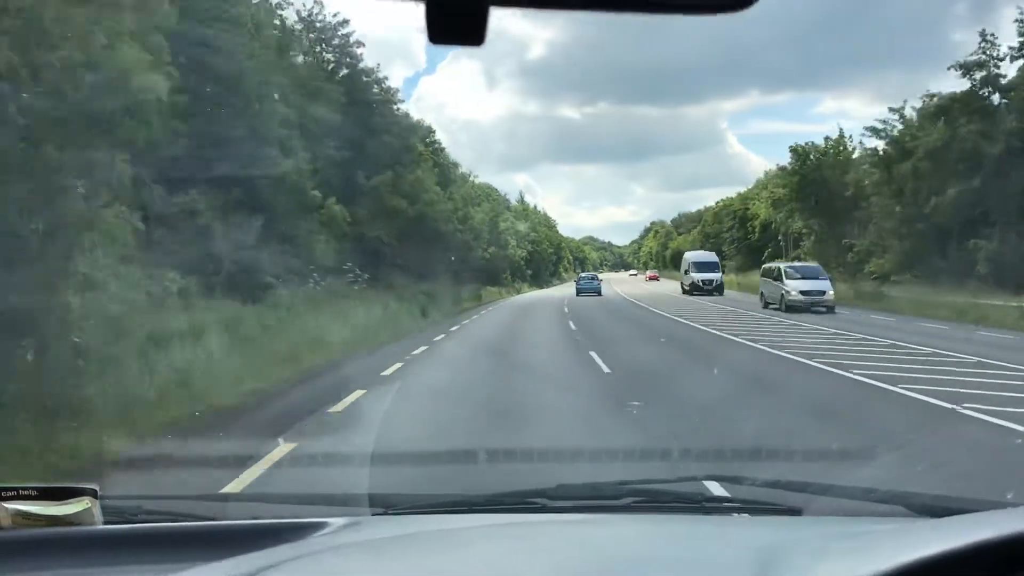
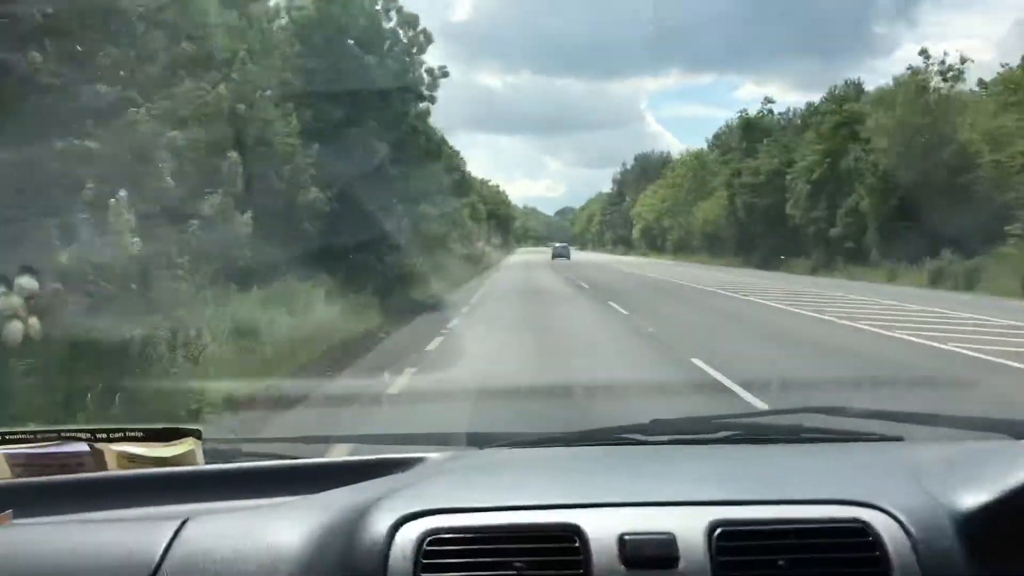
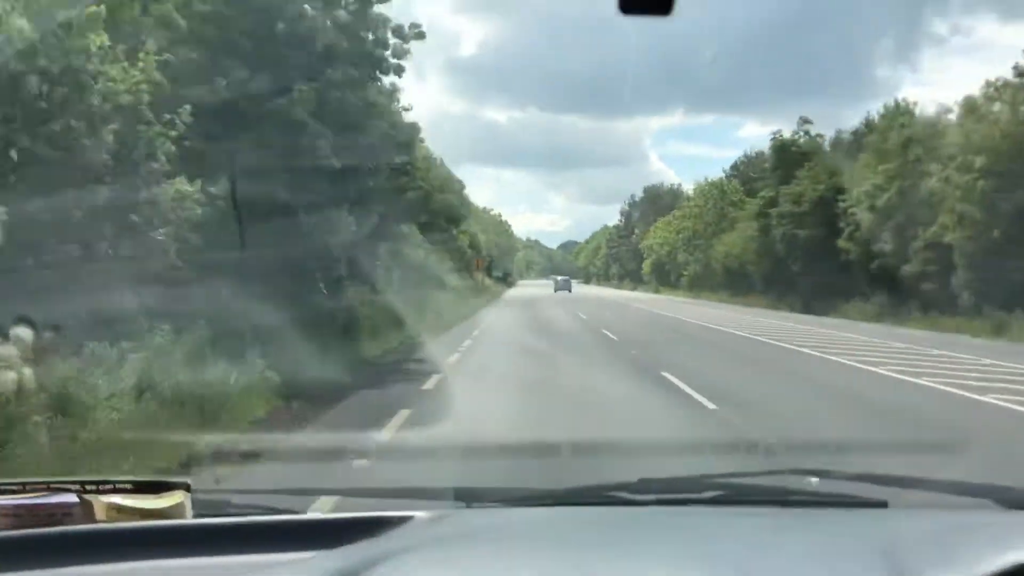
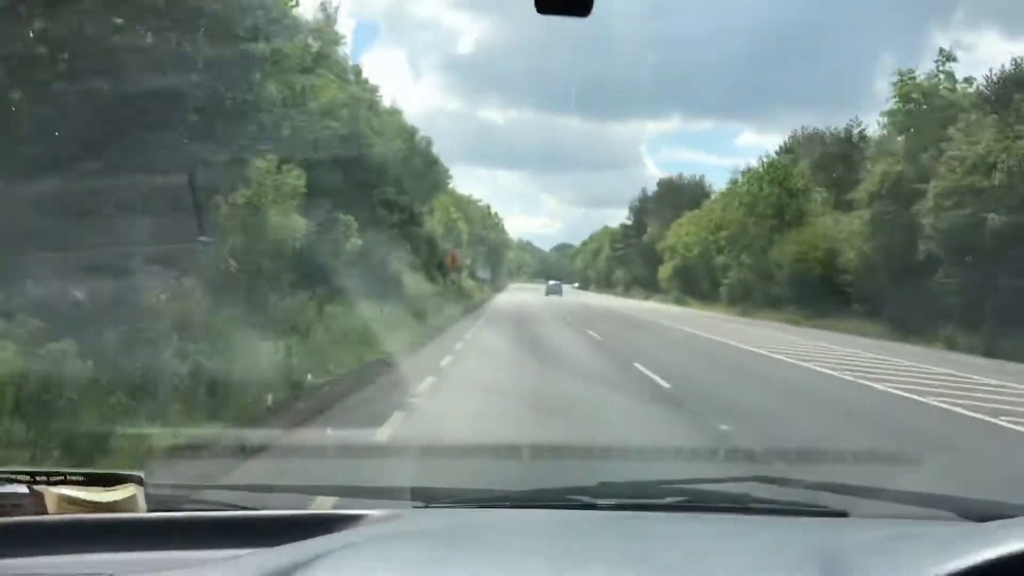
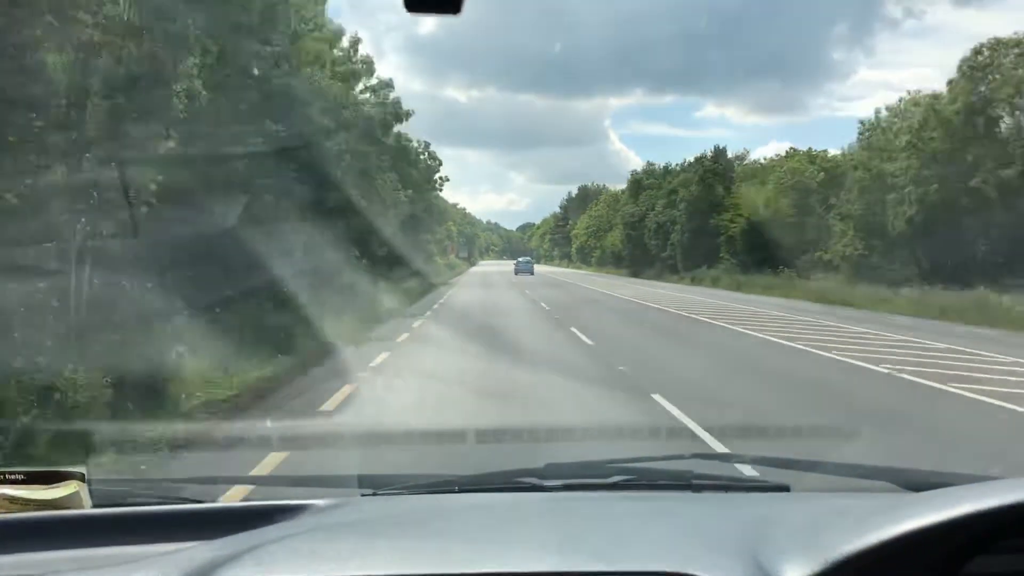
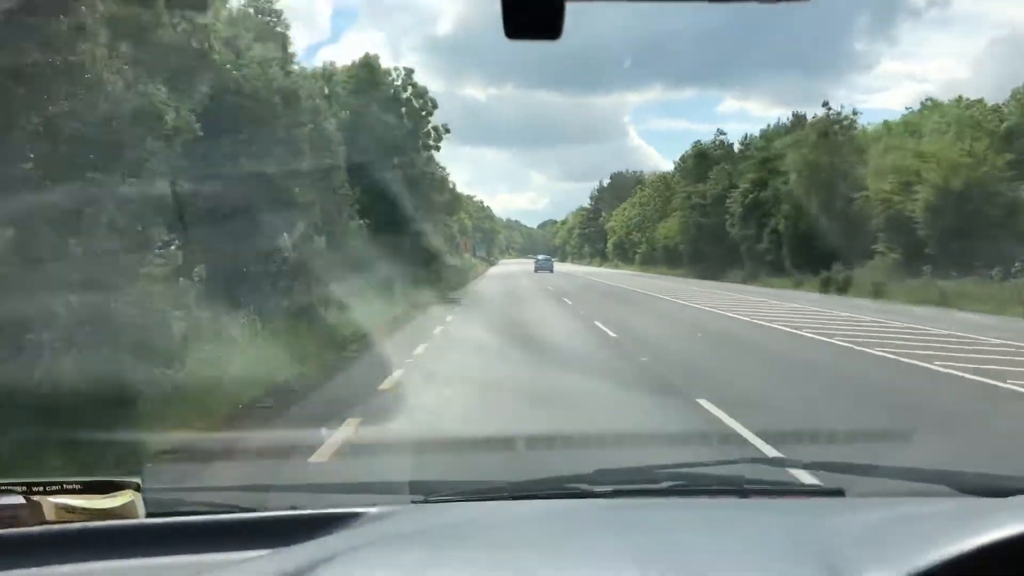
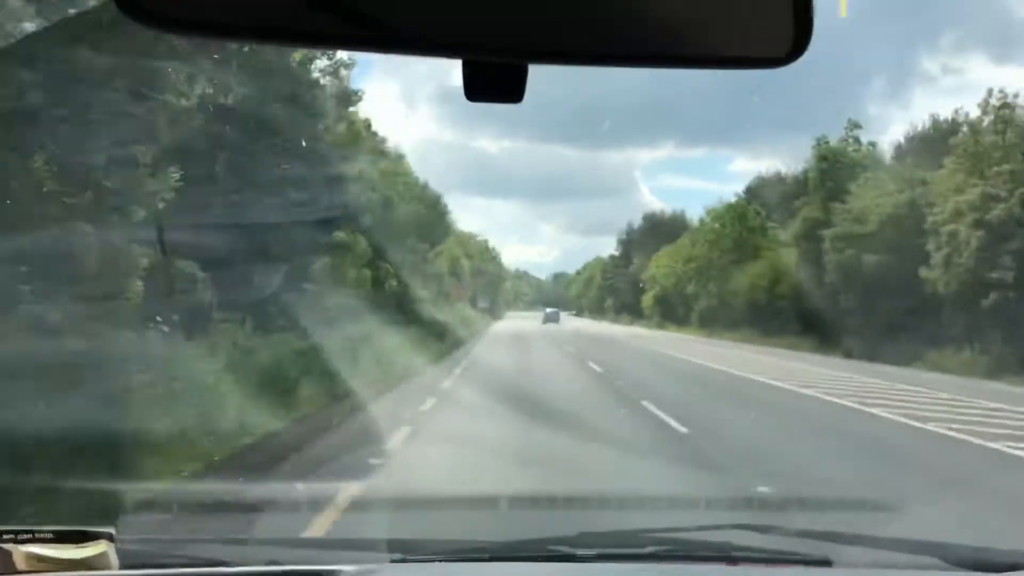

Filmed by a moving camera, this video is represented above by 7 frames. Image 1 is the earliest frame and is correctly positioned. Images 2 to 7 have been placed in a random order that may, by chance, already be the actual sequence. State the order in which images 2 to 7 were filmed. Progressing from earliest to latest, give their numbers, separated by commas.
5, 6, 2, 3, 7, 4
